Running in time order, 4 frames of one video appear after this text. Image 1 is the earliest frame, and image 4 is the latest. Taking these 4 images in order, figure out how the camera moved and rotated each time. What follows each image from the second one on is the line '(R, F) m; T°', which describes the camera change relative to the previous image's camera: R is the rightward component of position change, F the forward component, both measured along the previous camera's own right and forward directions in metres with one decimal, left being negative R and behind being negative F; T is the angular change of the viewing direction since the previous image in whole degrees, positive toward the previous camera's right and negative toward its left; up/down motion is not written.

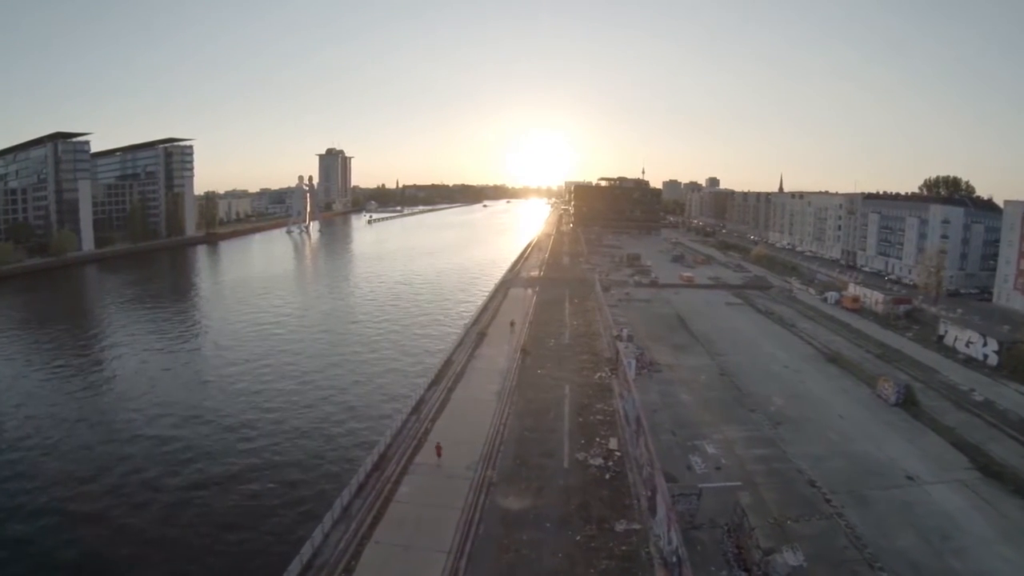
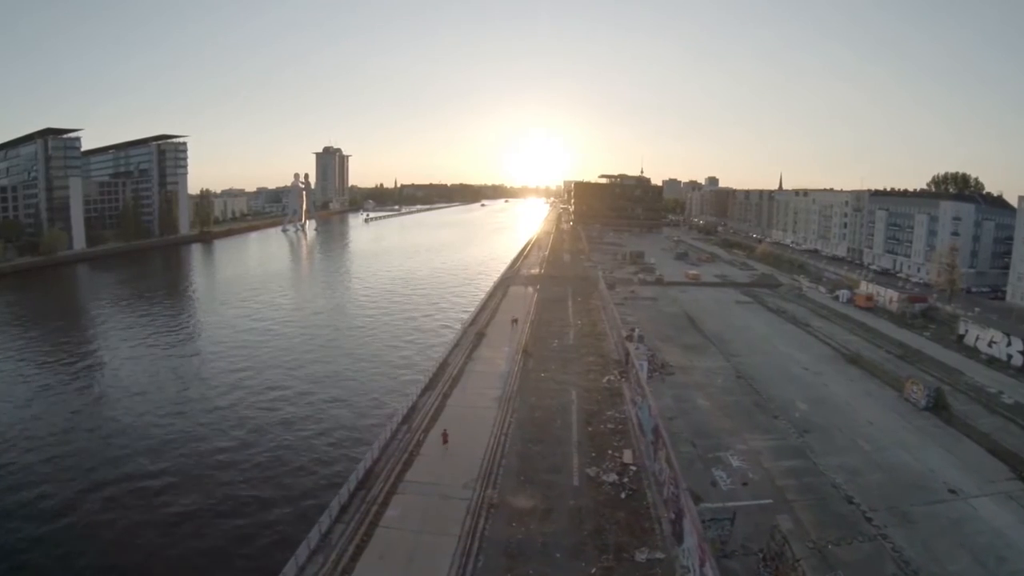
(-0.1, +1.4) m; 0°
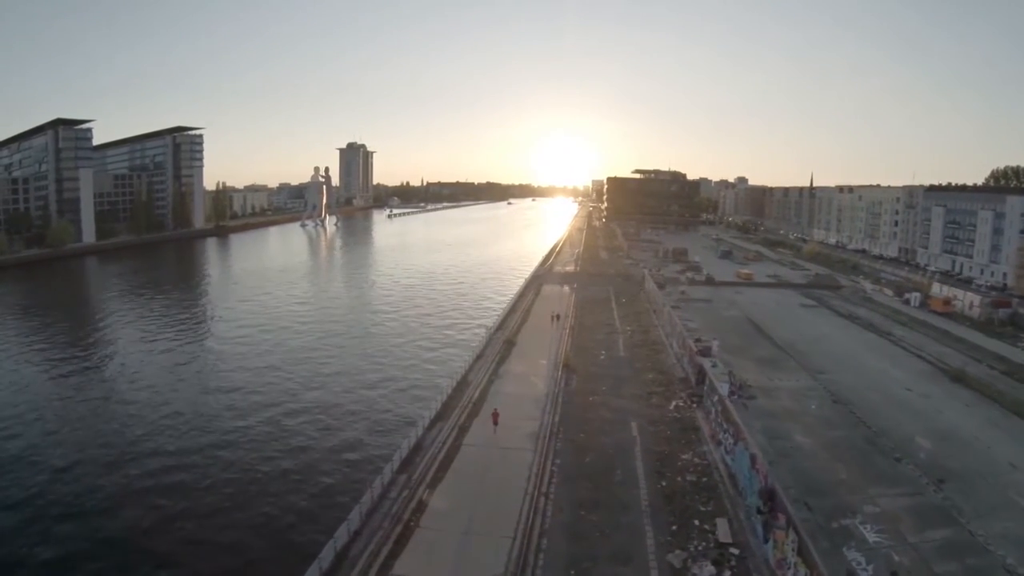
(-0.2, +3.5) m; -2°
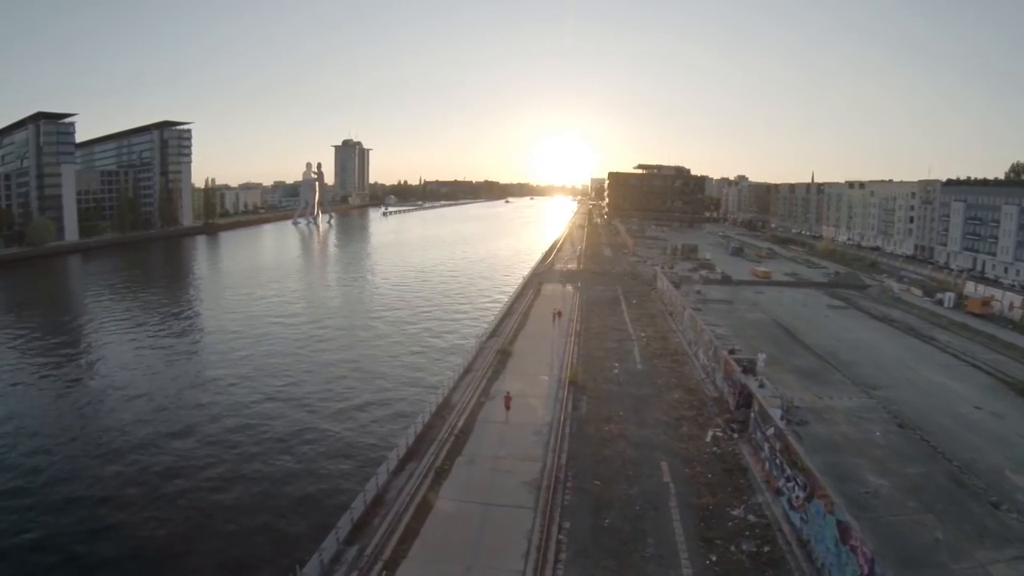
(+0.1, +2.5) m; 0°
